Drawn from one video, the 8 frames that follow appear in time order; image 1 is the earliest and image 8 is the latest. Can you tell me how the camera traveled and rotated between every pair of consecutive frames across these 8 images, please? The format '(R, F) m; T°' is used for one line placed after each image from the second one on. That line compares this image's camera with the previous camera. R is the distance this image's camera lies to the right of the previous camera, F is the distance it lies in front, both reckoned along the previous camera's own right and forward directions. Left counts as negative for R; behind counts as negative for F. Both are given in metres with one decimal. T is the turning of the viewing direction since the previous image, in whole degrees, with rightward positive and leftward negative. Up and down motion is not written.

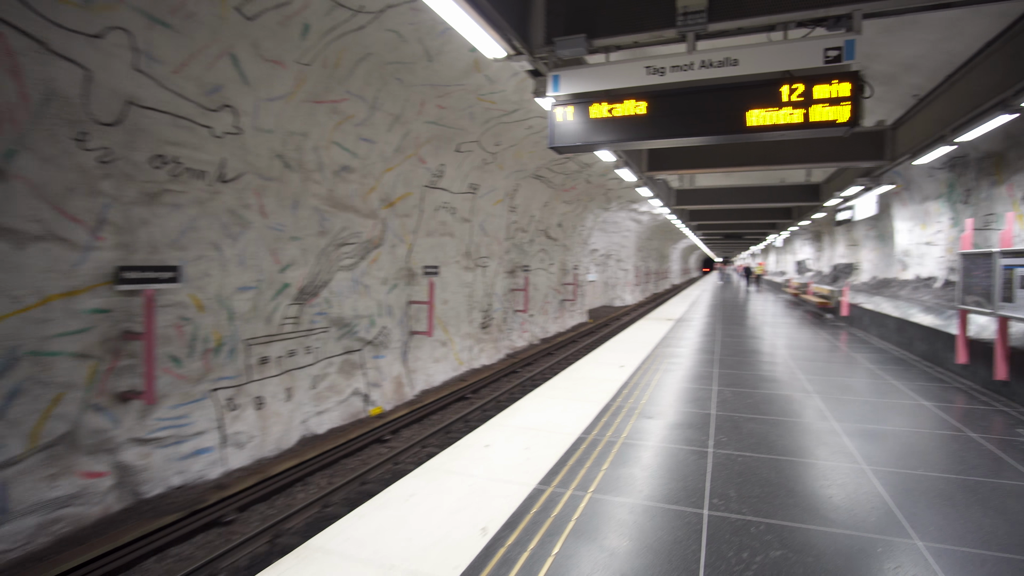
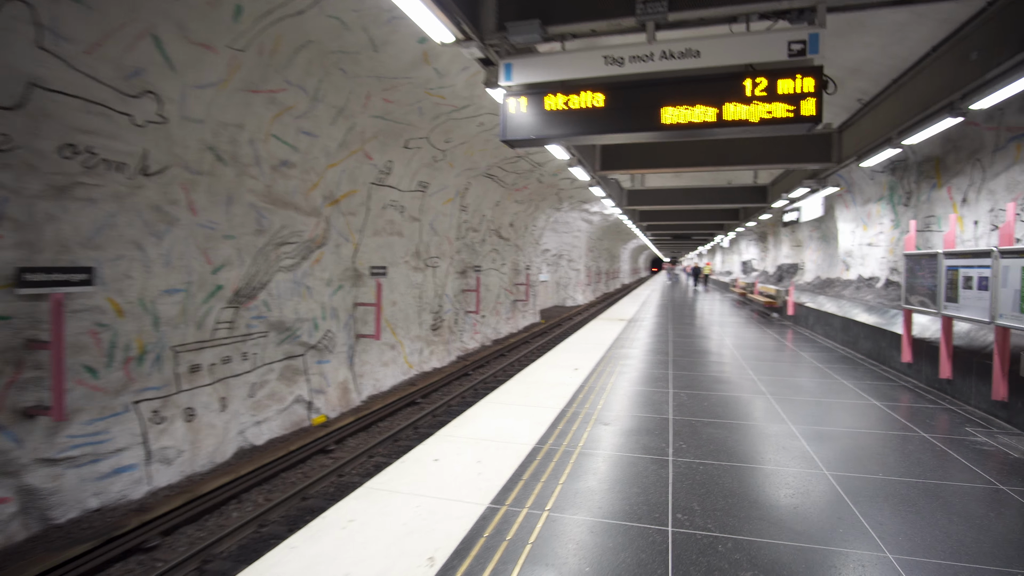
(0.0, +0.2) m; +5°
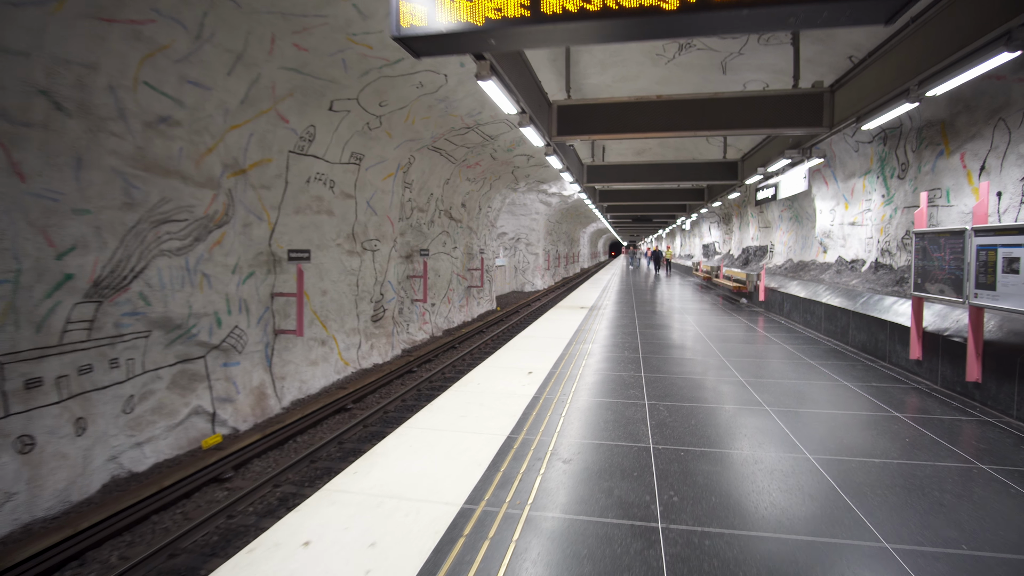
(+0.1, +0.8) m; +4°
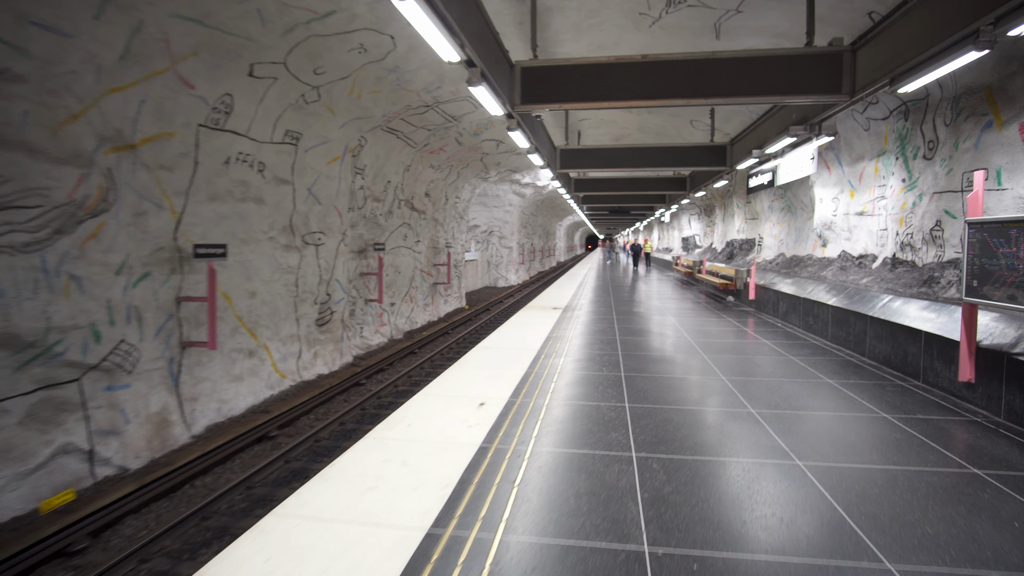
(+0.1, +0.8) m; +2°
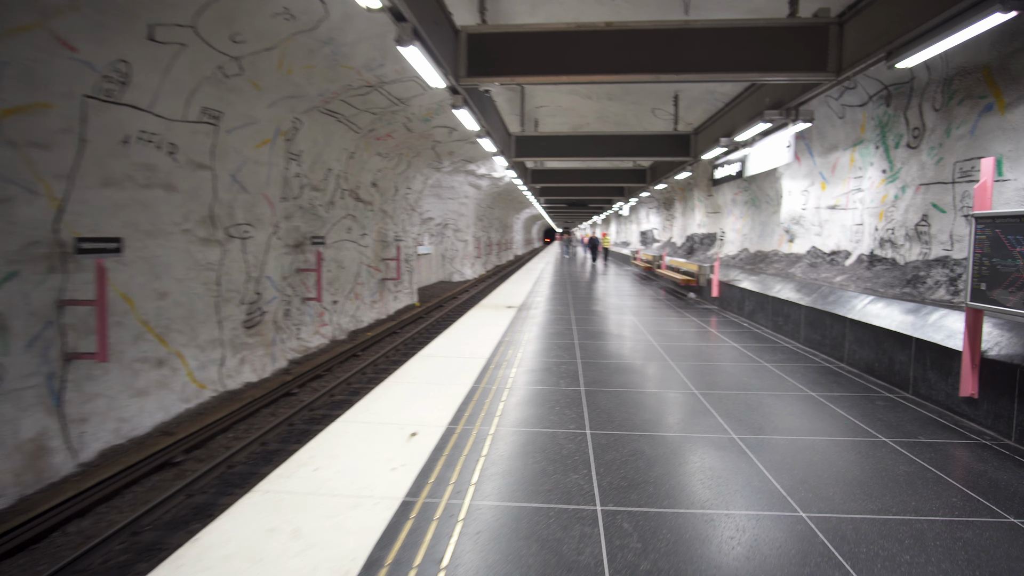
(+0.1, +0.5) m; +4°
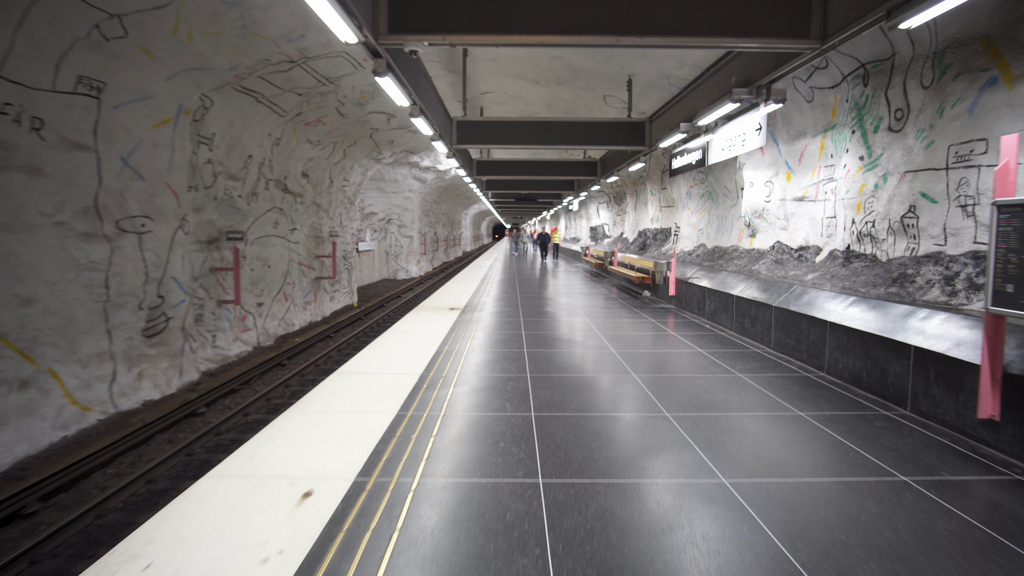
(+0.1, +0.5) m; +5°
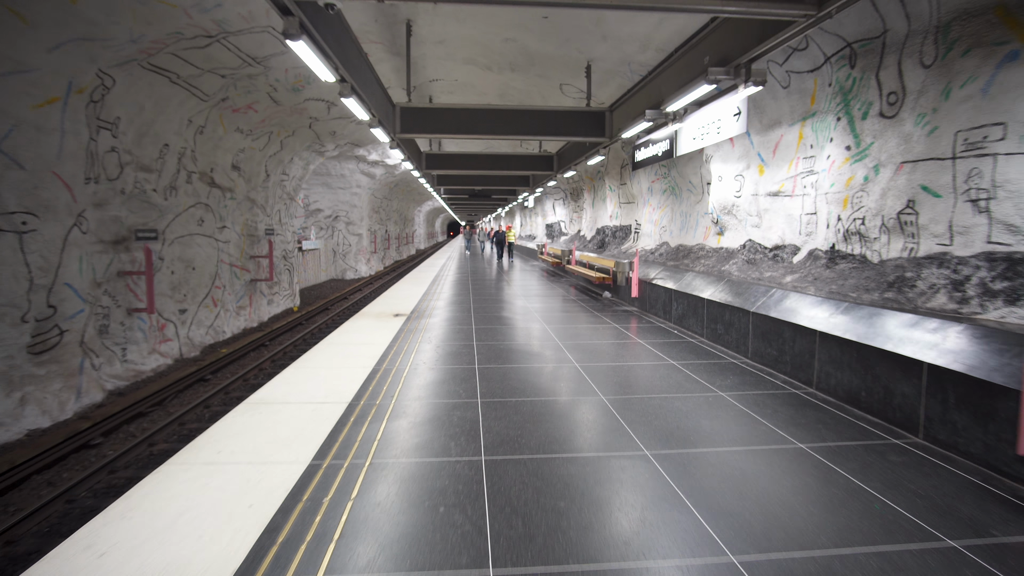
(0.0, +0.5) m; +4°
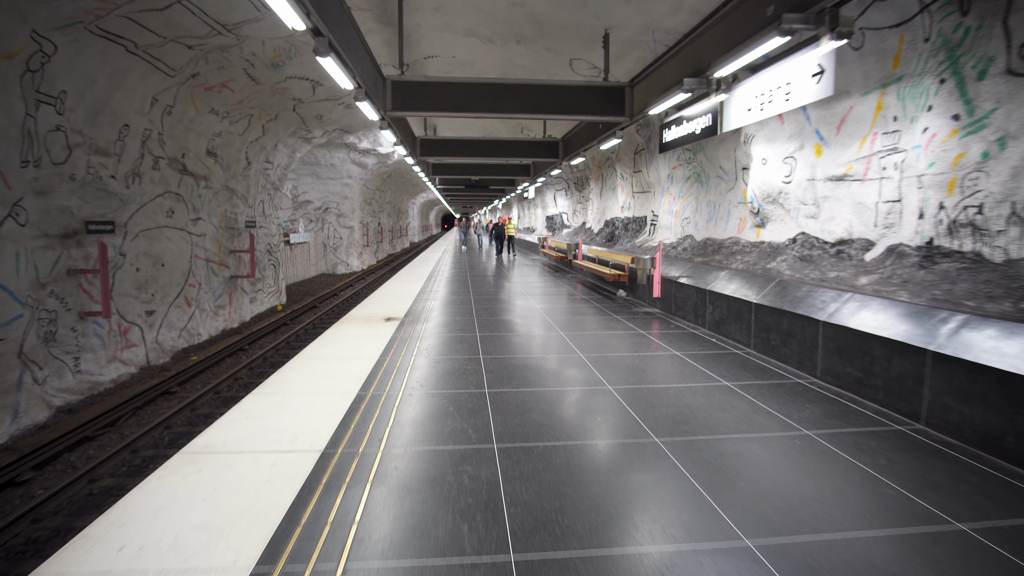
(-0.1, +0.6) m; +1°
